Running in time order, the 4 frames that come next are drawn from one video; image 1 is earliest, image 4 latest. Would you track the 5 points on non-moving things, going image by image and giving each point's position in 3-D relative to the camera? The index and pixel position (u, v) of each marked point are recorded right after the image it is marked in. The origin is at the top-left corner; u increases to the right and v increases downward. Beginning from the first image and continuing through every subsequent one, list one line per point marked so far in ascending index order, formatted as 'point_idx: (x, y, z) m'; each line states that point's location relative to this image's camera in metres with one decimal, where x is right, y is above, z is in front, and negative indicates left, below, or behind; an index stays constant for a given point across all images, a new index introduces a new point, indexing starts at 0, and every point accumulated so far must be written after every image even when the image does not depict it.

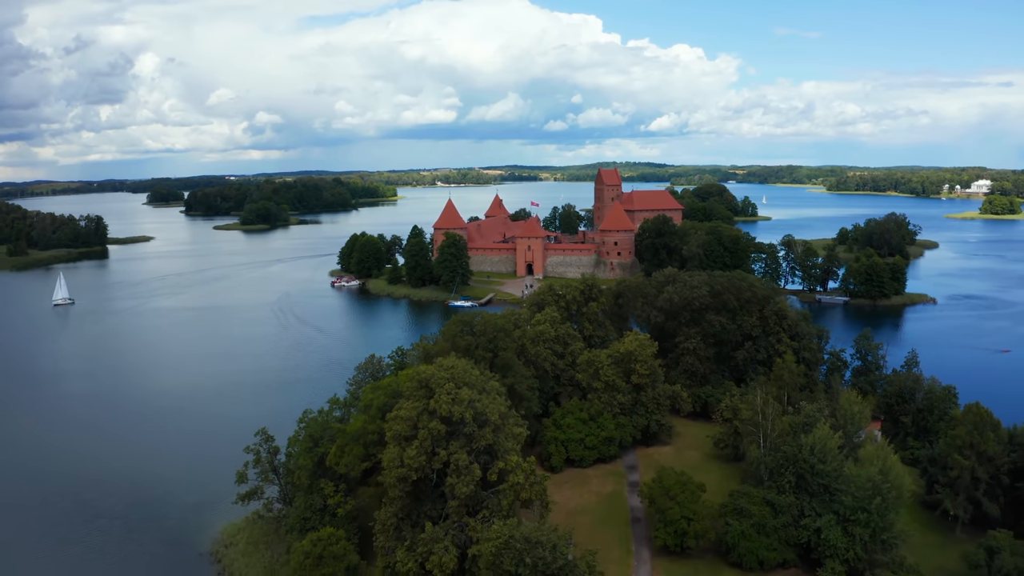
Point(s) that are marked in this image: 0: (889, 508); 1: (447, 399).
0: (+9.9, -5.8, +17.9) m
1: (-1.6, -2.7, +16.9) m
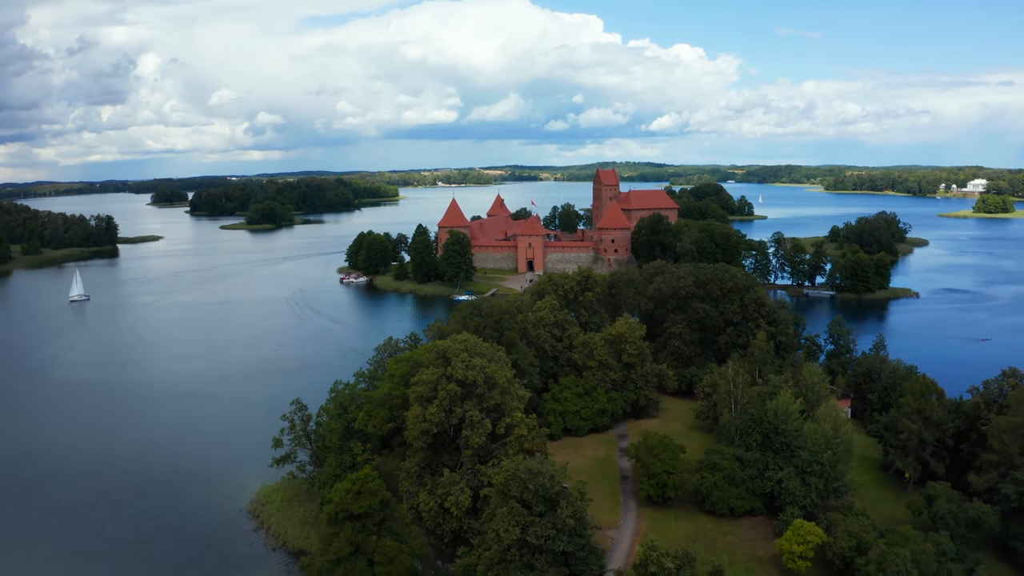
0: (+10.0, -5.3, +20.8) m
1: (-1.4, -2.2, +19.9) m
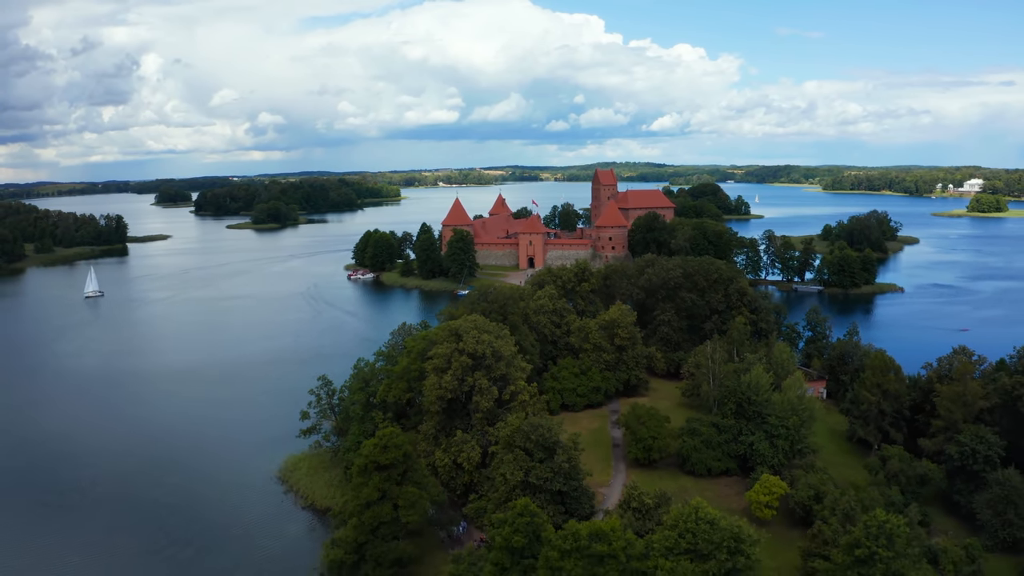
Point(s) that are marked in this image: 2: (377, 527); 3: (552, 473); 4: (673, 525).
0: (+10.2, -4.8, +23.7) m
1: (-1.3, -1.8, +22.7) m
2: (-4.0, -7.1, +20.0) m
3: (+1.1, -5.0, +18.2) m
4: (+3.5, -5.2, +14.8) m
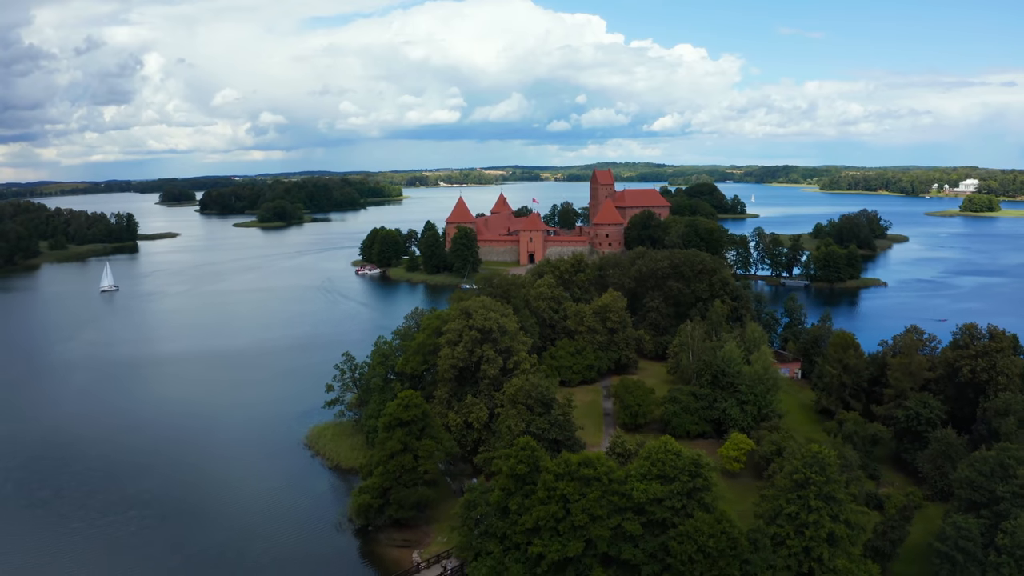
0: (+10.3, -4.2, +27.0) m
1: (-1.2, -1.1, +26.1) m
2: (-3.9, -6.4, +23.3) m
3: (+1.2, -4.4, +21.6) m
4: (+3.6, -4.5, +18.1) m
